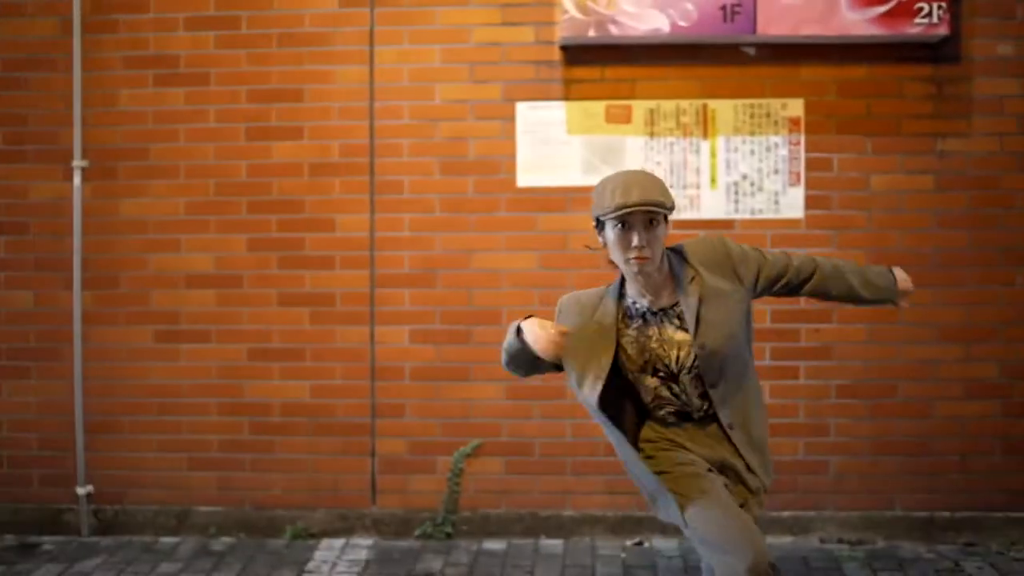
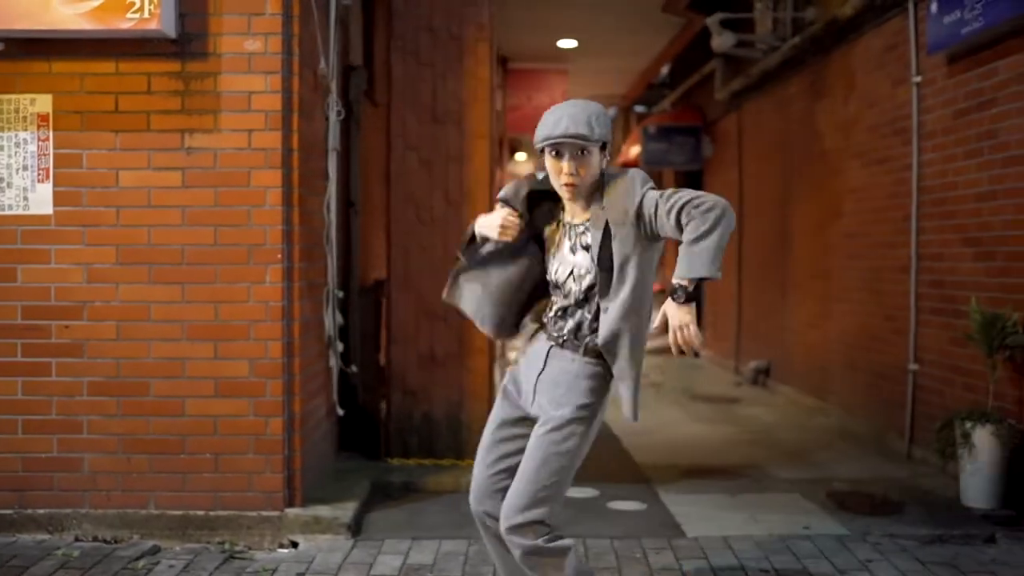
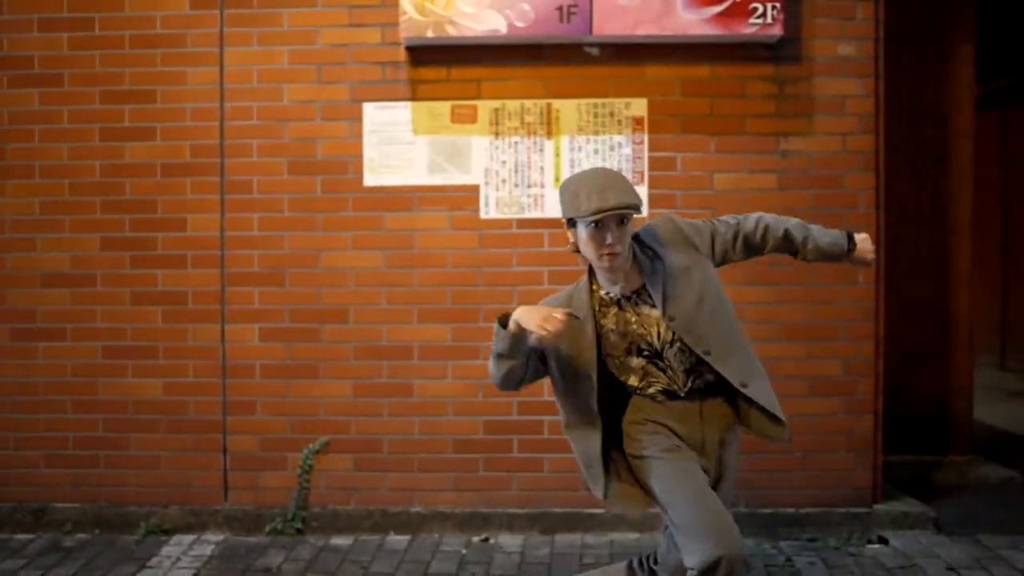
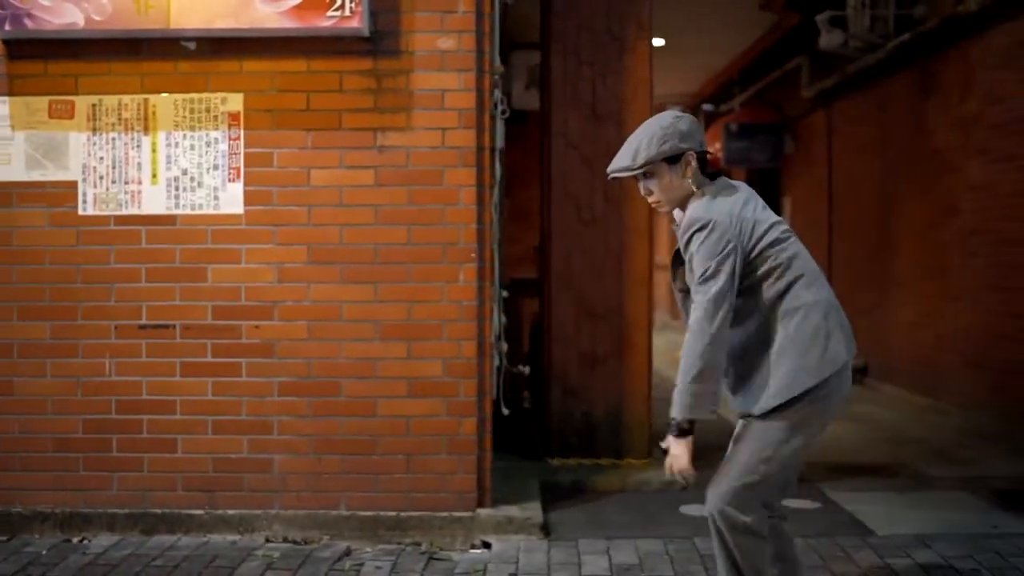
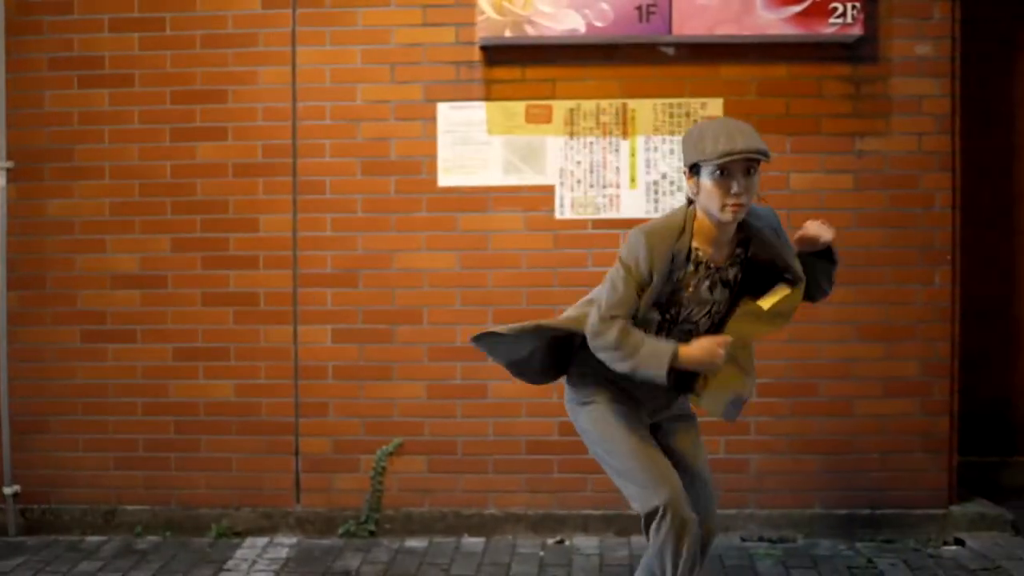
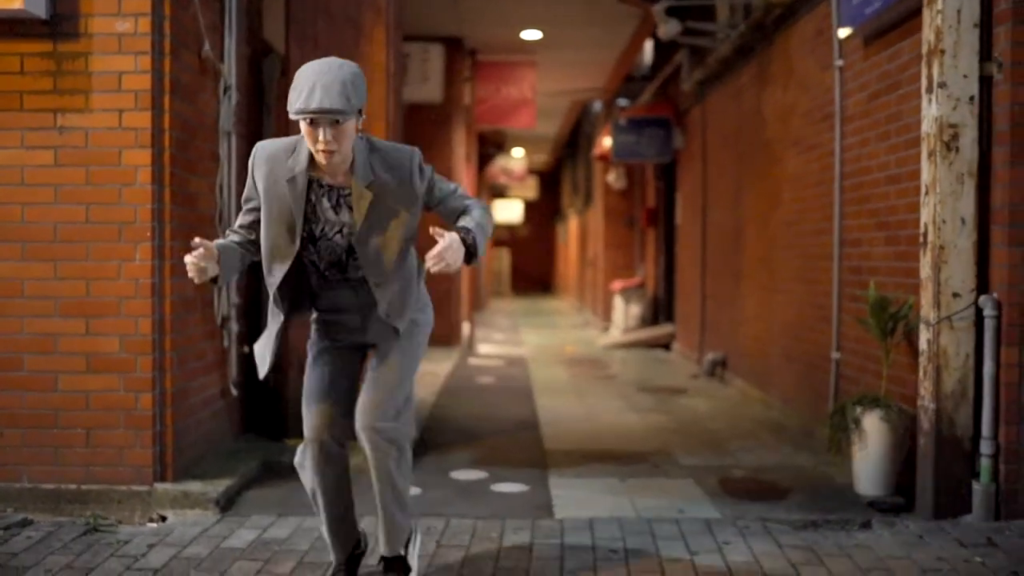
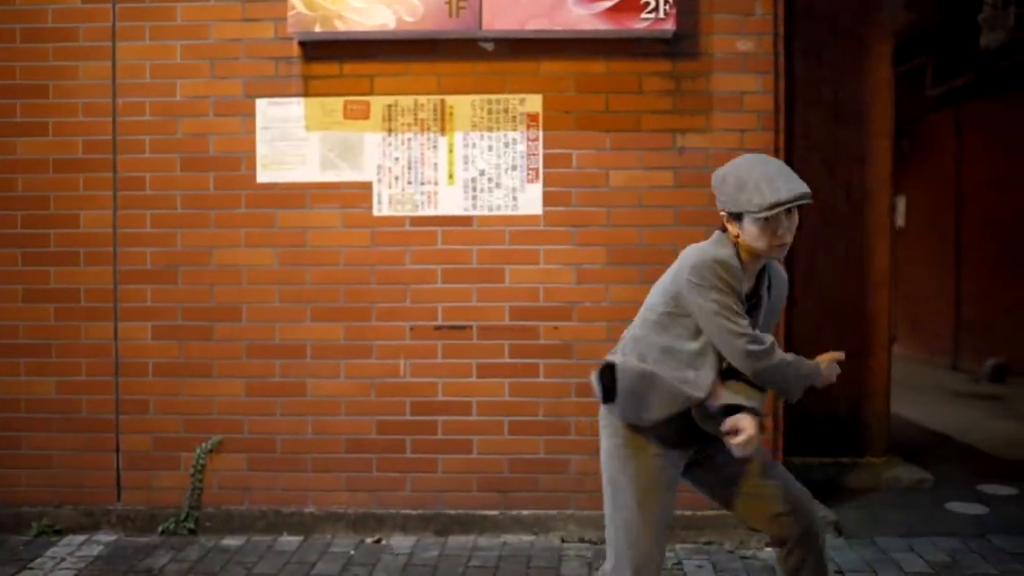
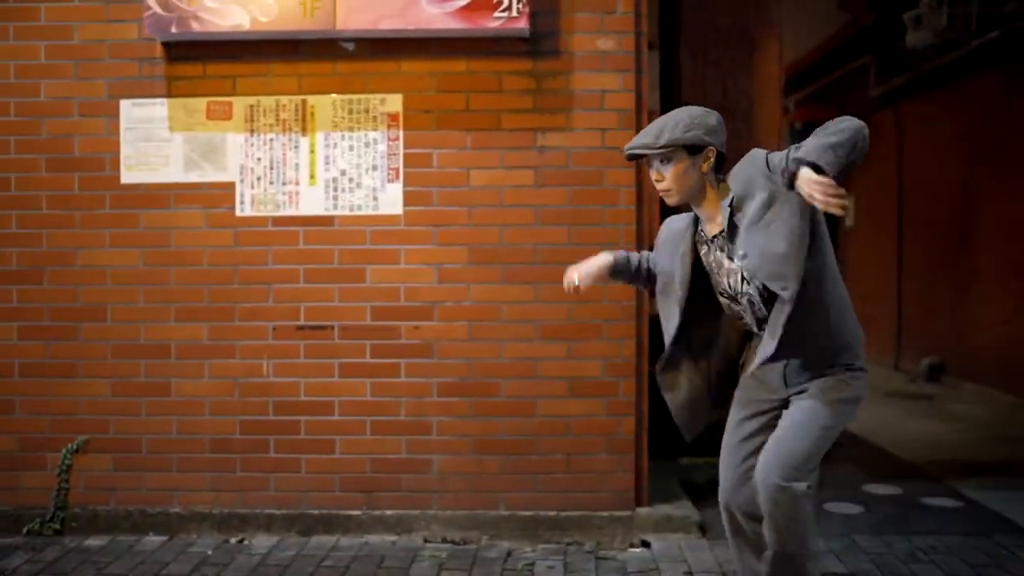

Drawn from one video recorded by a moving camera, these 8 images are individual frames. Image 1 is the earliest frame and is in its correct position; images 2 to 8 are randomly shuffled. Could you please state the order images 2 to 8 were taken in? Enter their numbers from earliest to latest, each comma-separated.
5, 3, 7, 8, 4, 2, 6
